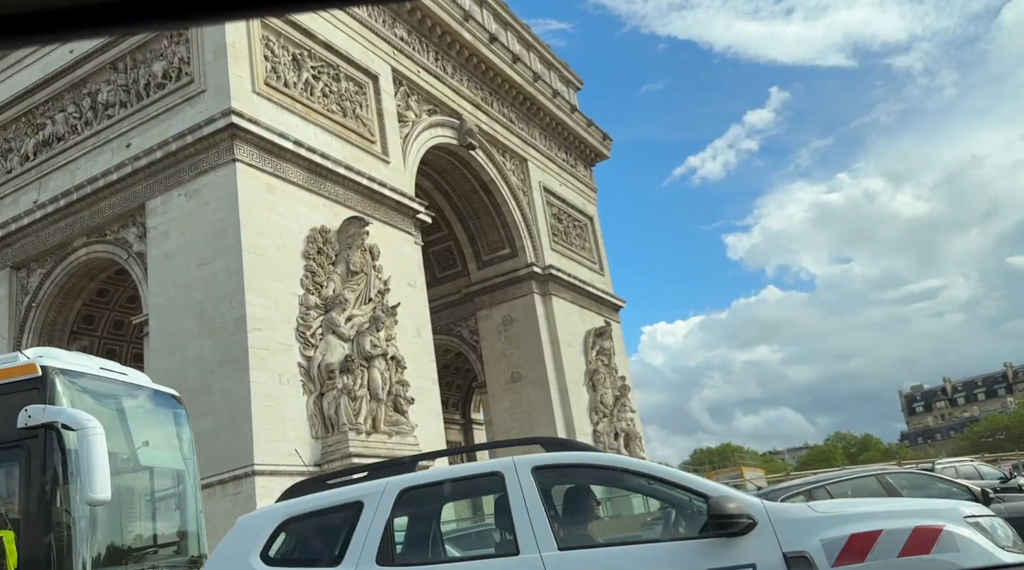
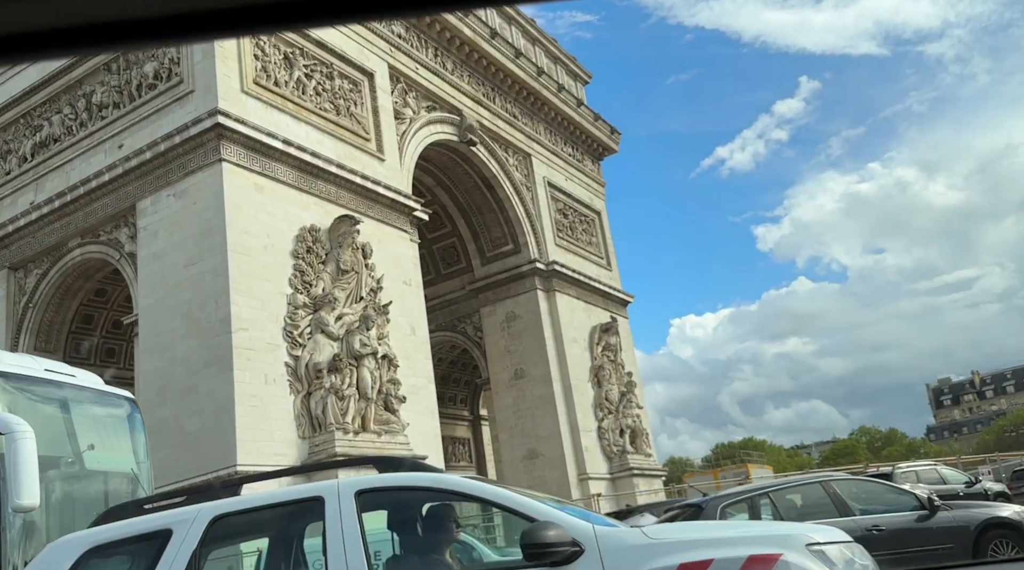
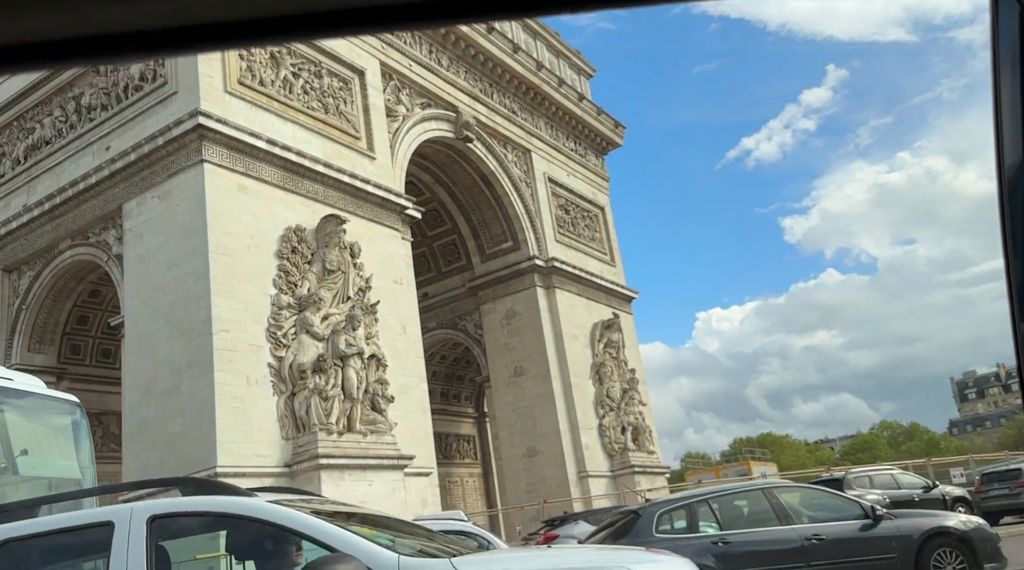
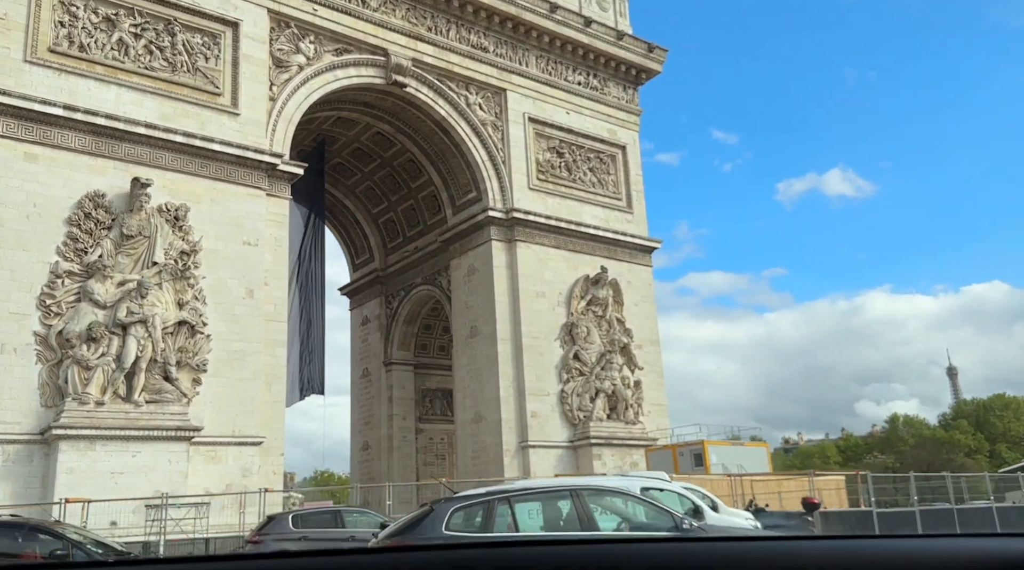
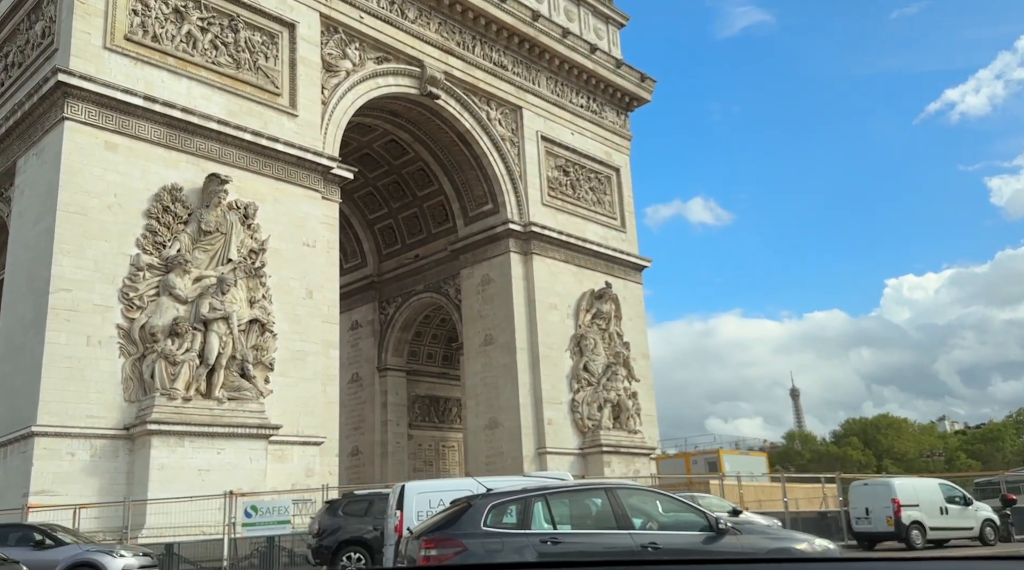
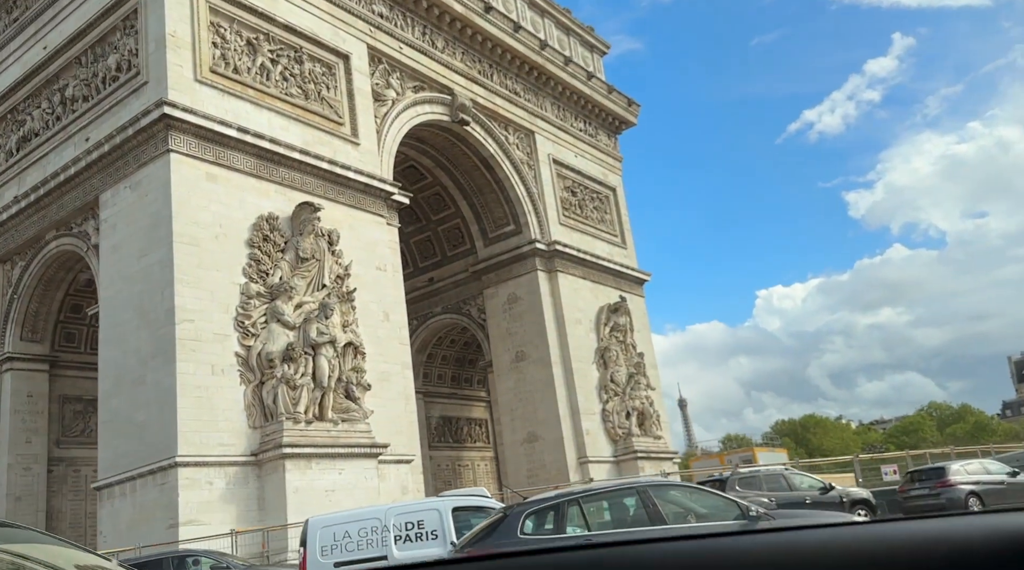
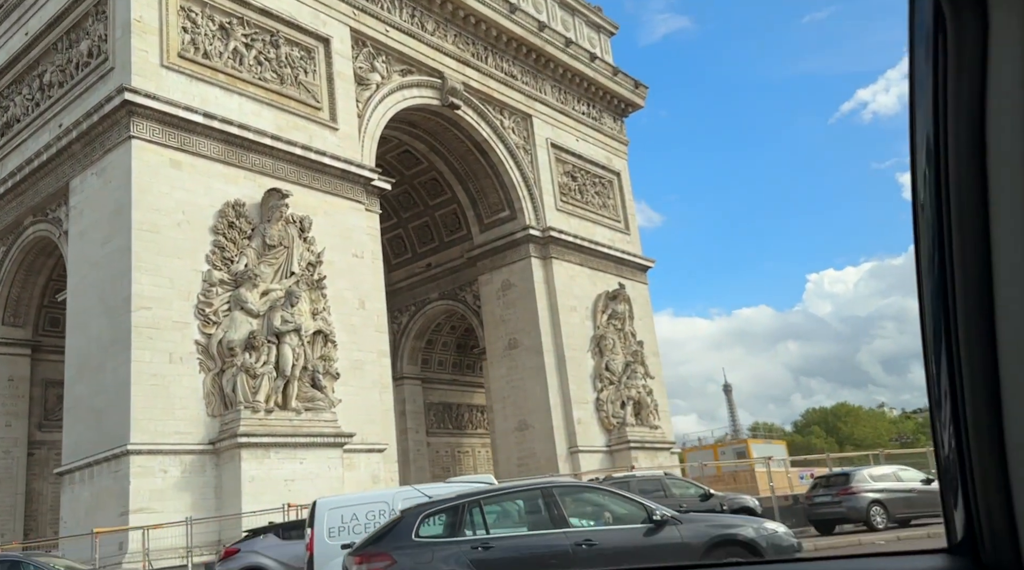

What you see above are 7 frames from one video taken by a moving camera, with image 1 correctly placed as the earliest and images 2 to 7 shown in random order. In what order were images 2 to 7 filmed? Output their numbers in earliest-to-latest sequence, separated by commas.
2, 3, 6, 7, 5, 4
